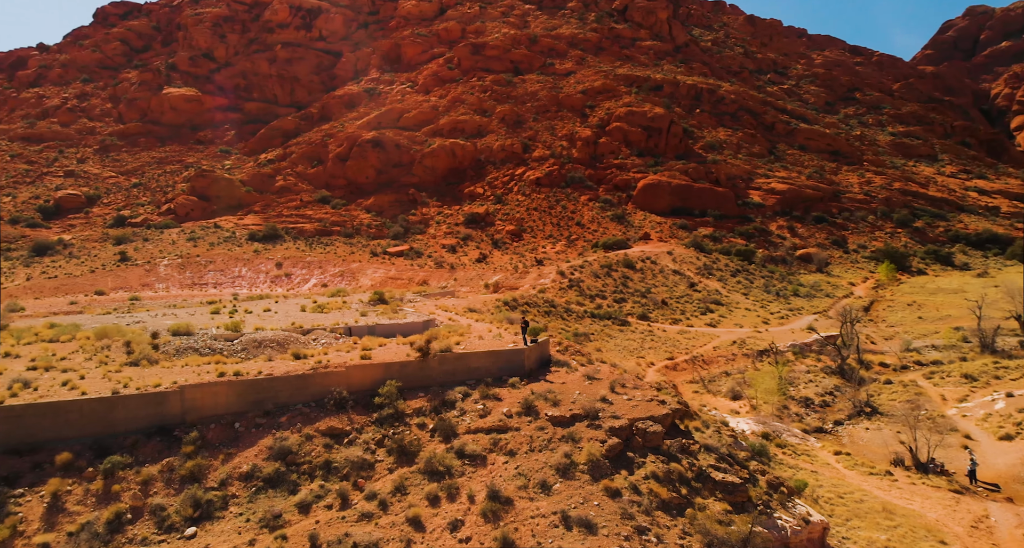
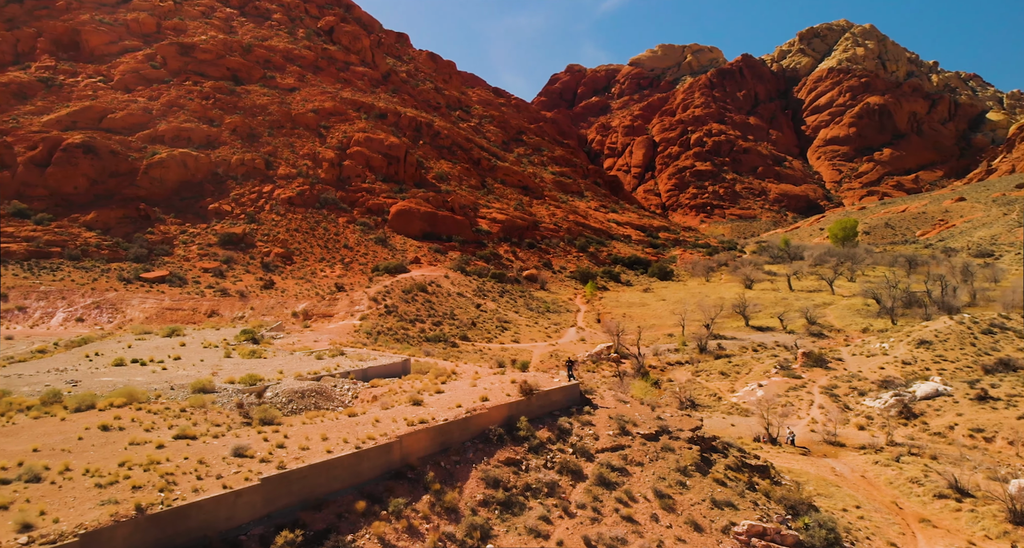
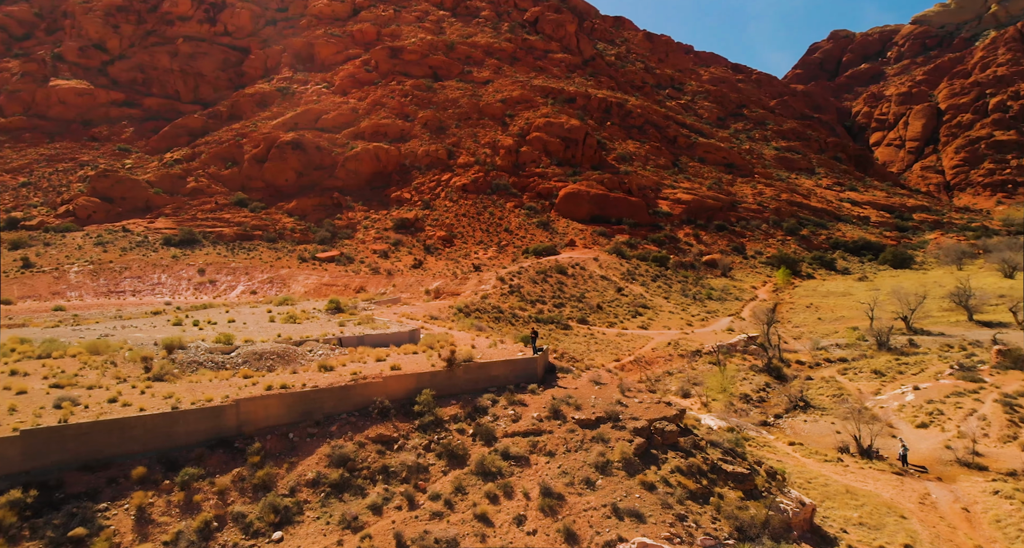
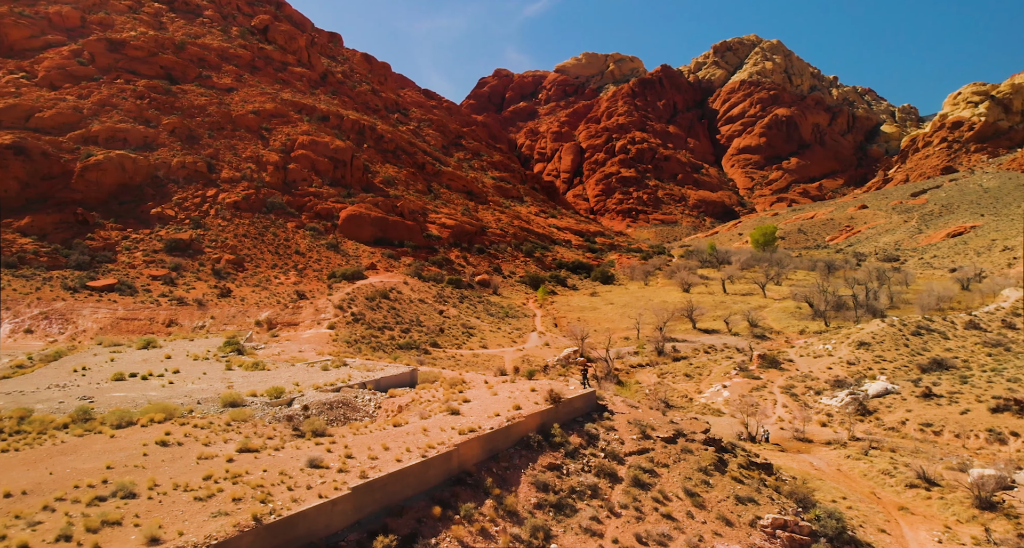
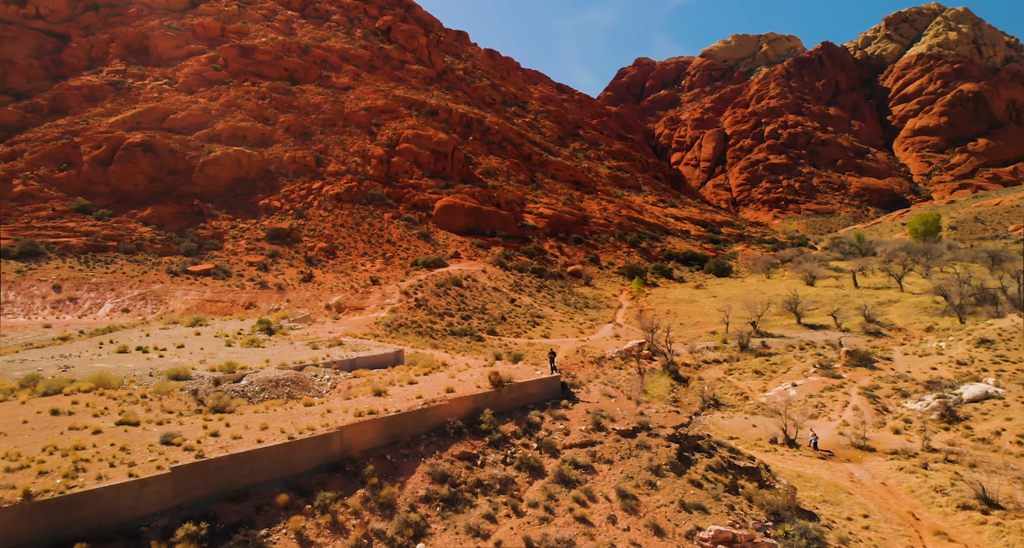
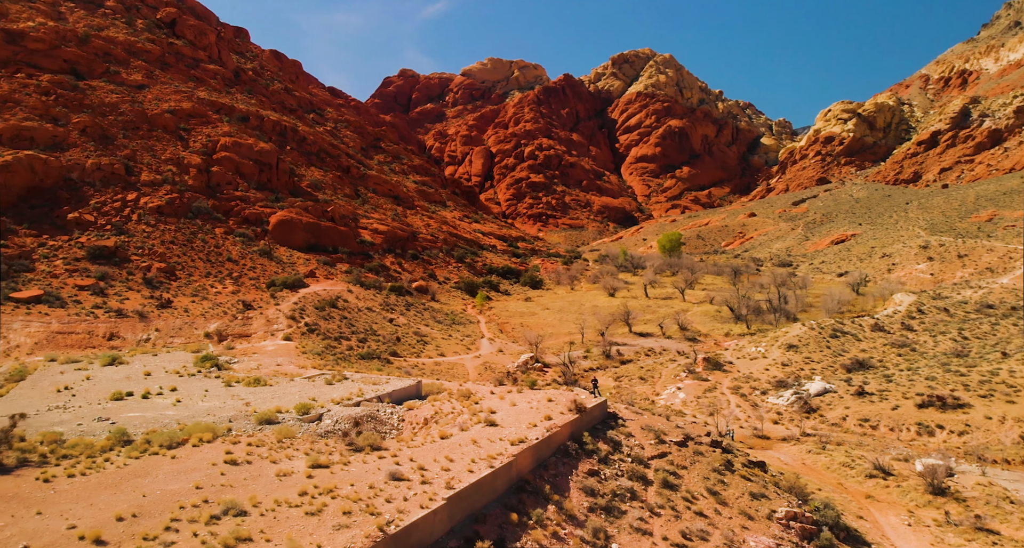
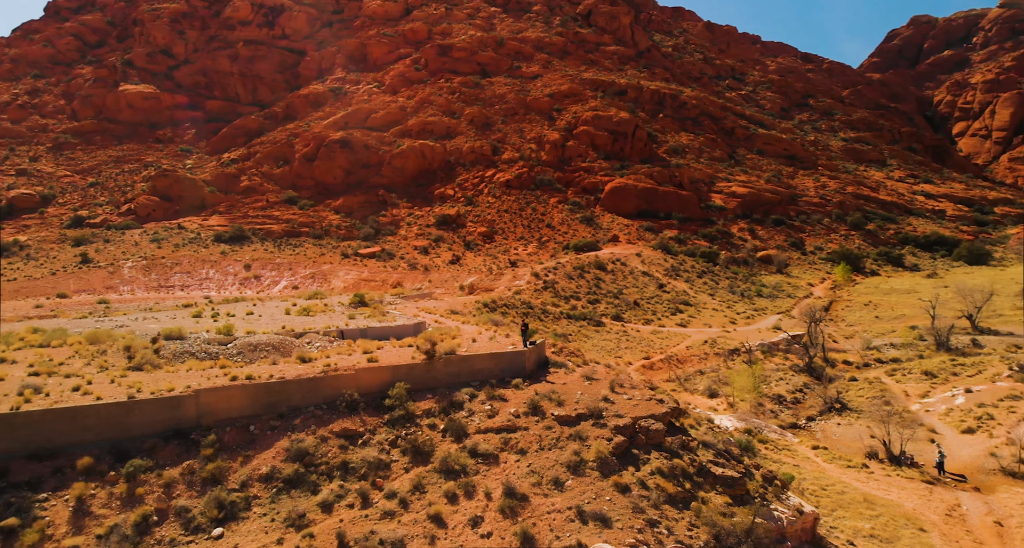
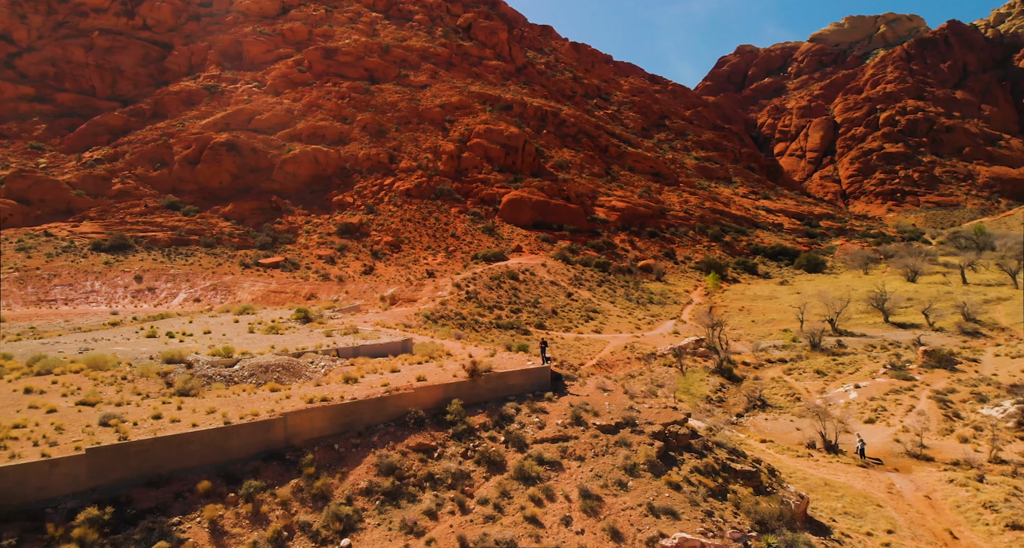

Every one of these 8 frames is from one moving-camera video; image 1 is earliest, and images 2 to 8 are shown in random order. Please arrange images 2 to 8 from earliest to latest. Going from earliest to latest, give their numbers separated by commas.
7, 3, 8, 5, 2, 4, 6
